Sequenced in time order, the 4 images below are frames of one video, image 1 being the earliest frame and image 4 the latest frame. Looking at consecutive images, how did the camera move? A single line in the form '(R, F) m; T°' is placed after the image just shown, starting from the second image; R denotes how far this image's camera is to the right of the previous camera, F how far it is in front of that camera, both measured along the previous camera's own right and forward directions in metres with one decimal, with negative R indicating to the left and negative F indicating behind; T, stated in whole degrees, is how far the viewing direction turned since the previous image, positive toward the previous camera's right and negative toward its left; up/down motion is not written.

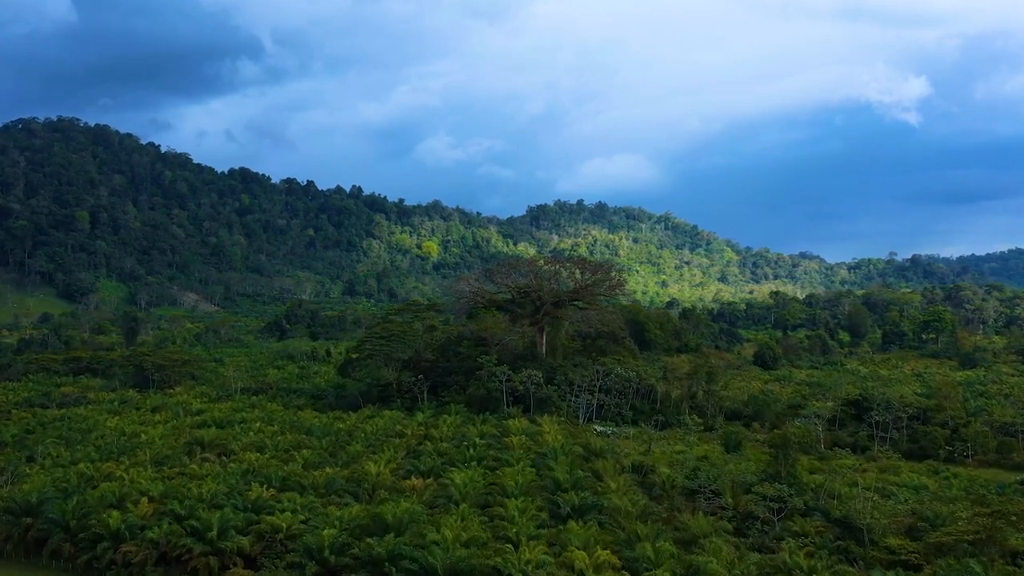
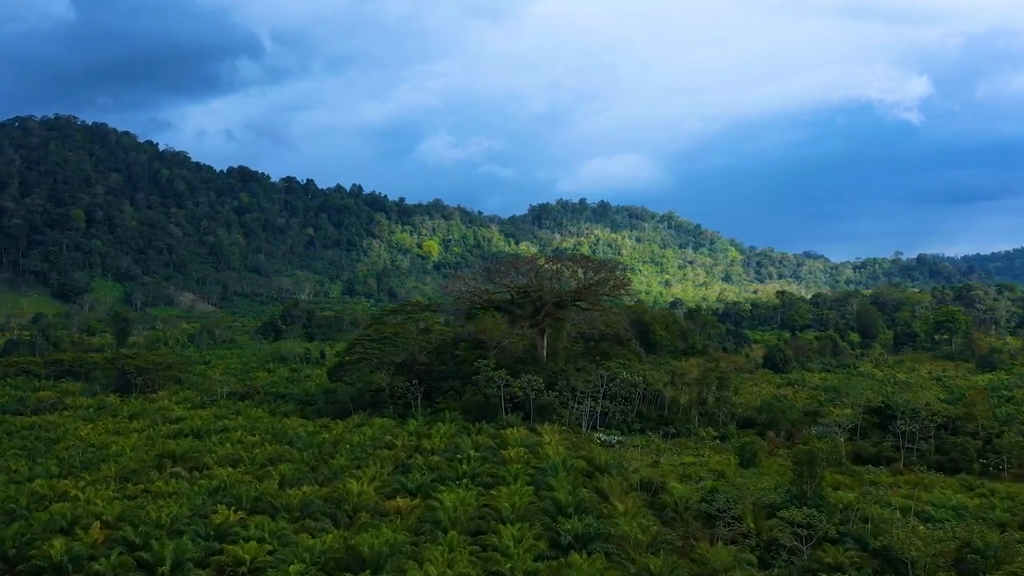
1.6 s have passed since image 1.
(+0.2, +1.7) m; 0°
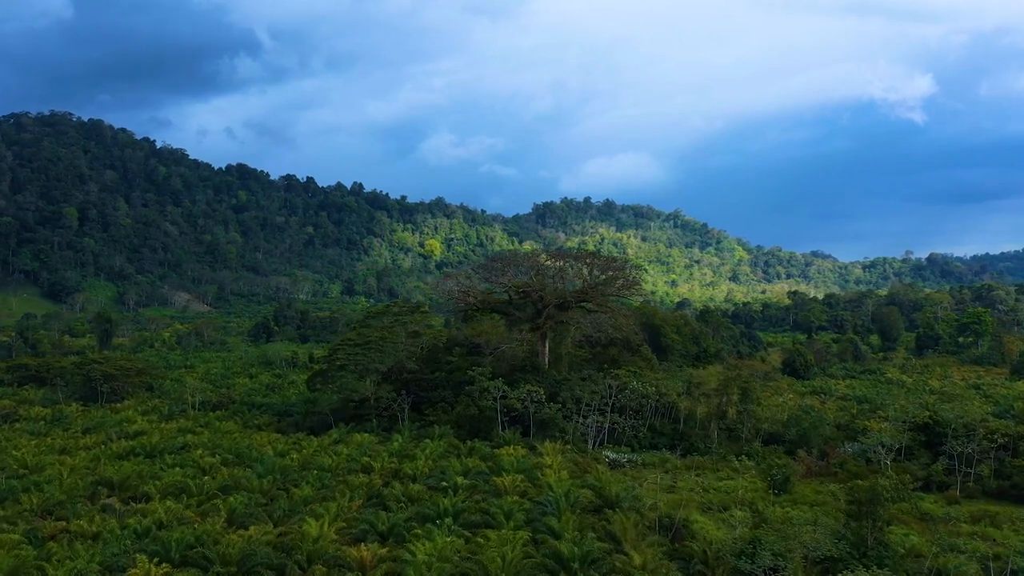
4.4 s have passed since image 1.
(+0.3, +3.0) m; 0°
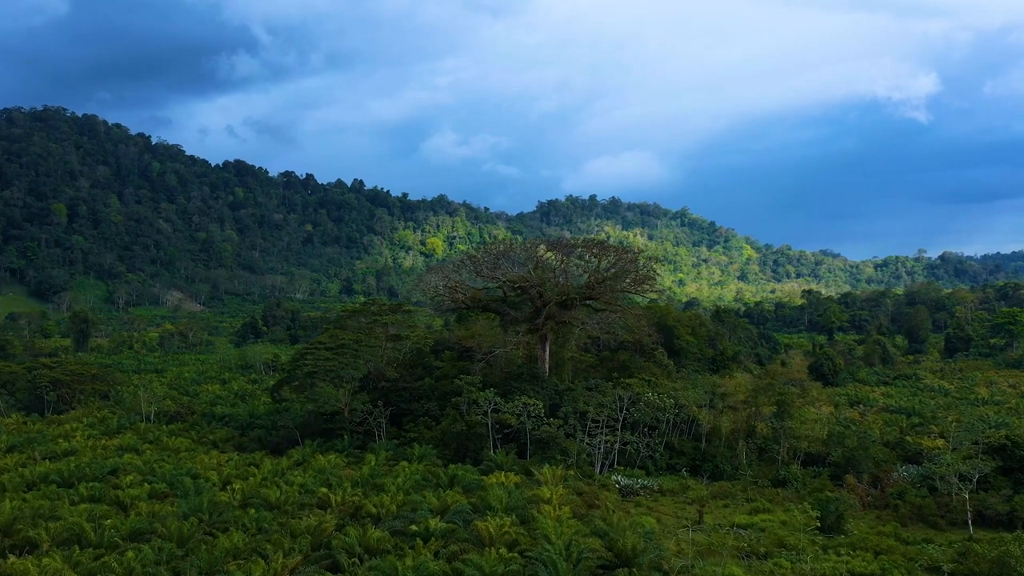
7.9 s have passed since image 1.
(+0.4, +3.7) m; 0°
